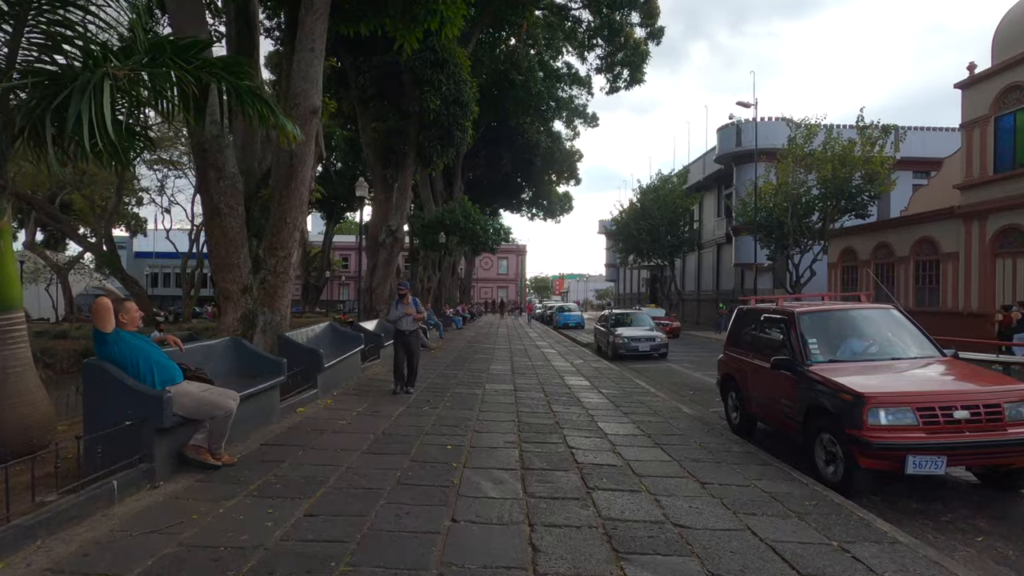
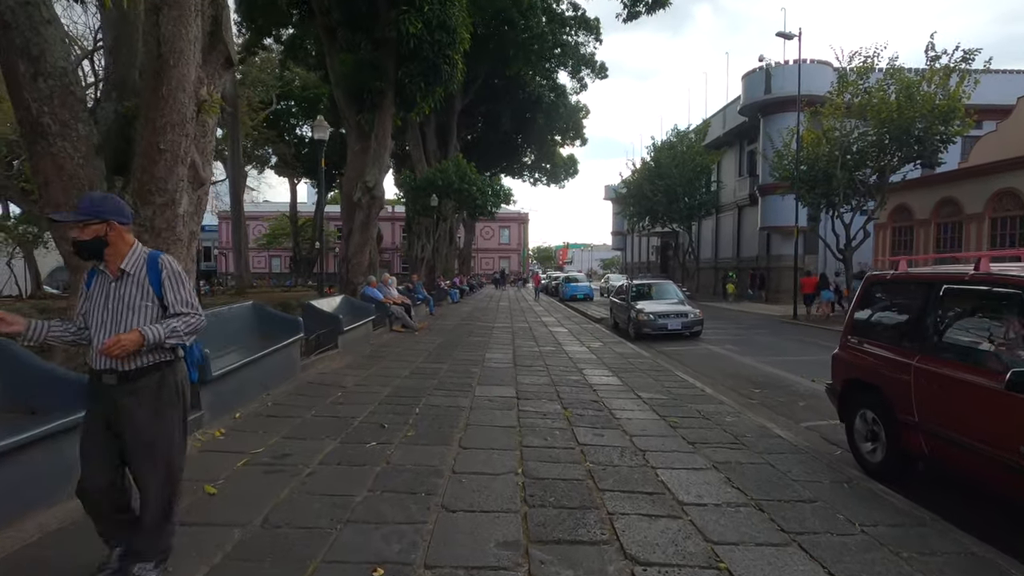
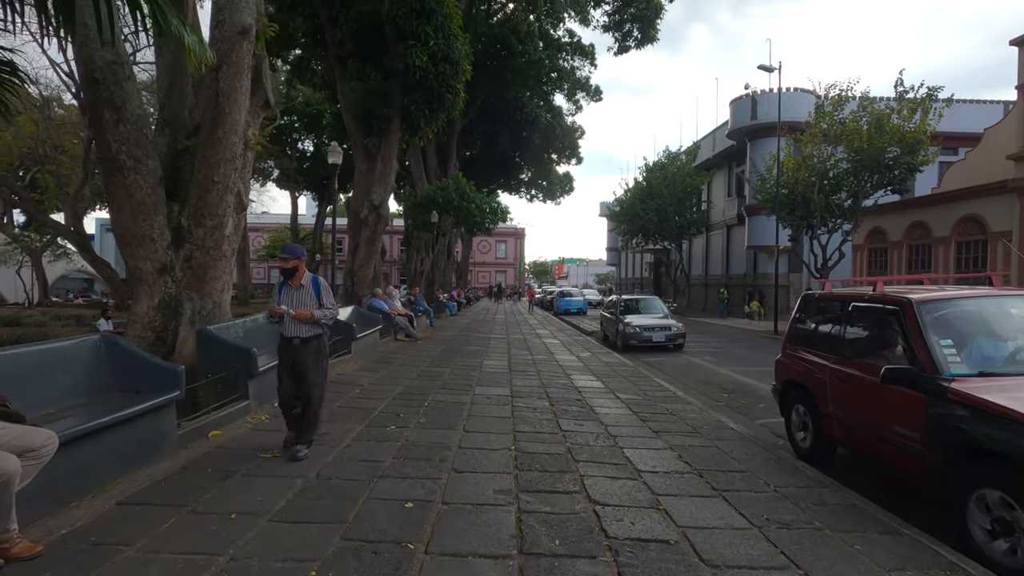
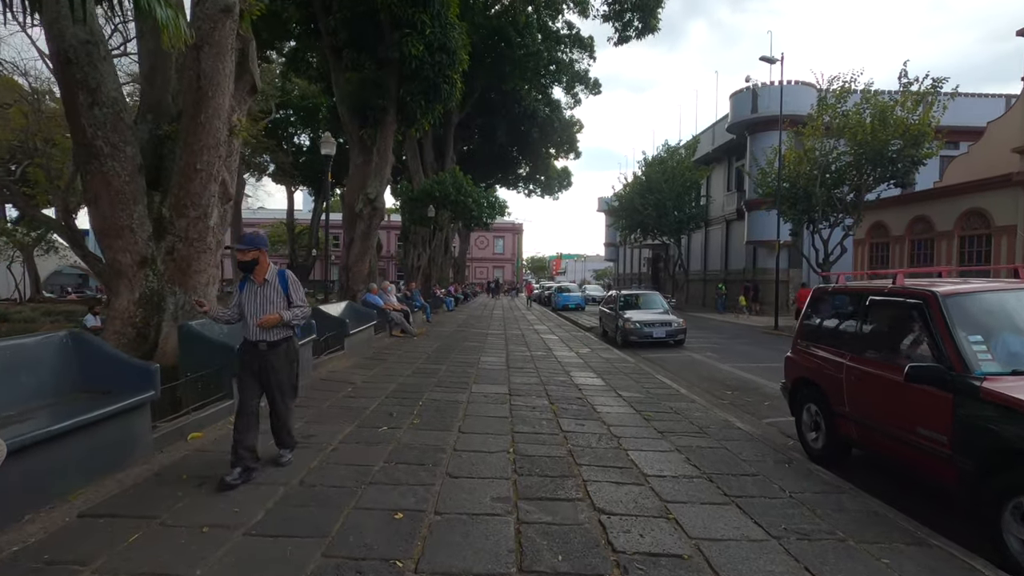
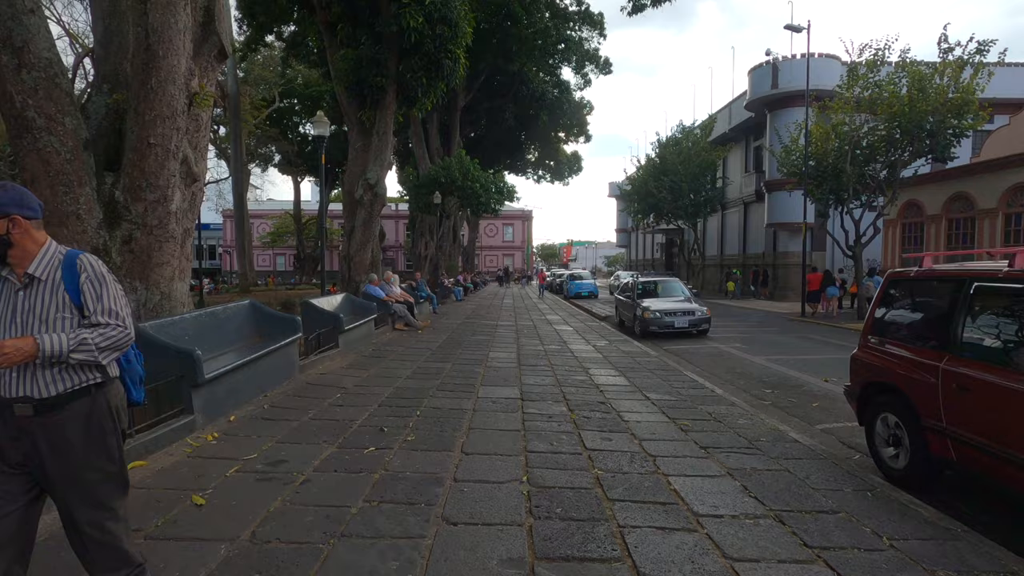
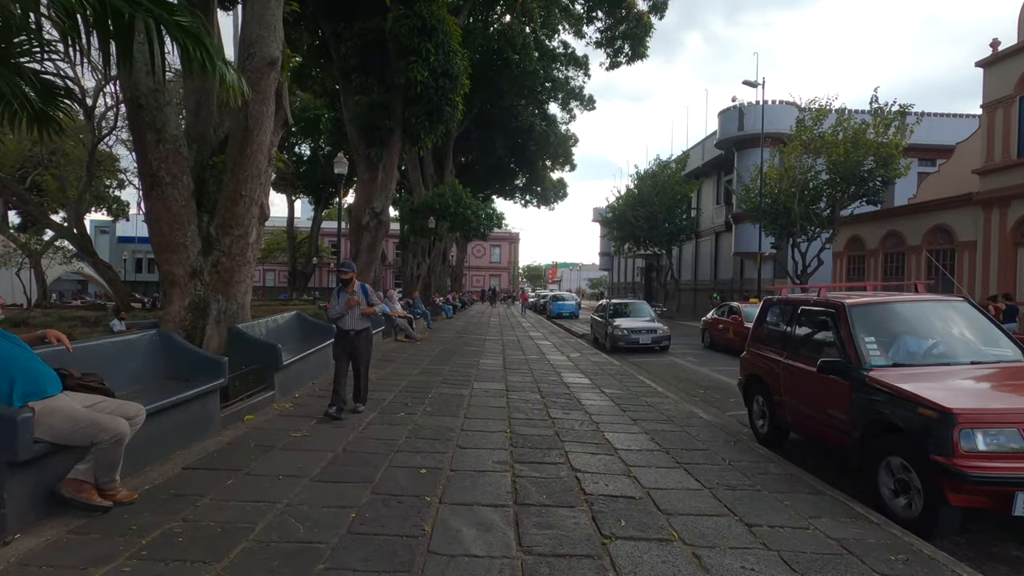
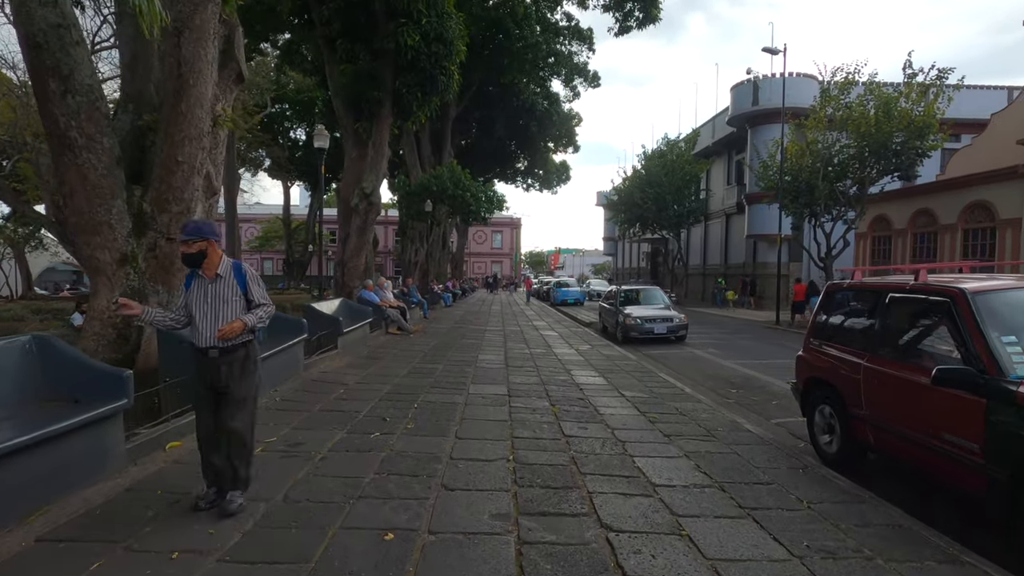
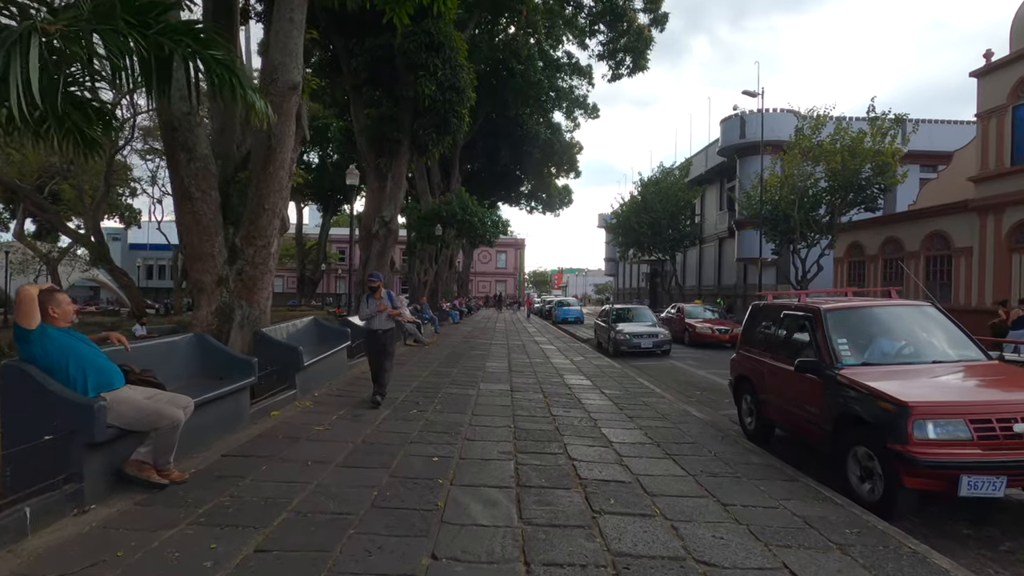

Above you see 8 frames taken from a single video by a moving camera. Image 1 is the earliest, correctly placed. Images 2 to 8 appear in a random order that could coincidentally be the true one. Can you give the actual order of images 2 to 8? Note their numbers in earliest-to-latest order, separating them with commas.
8, 6, 3, 4, 7, 2, 5
